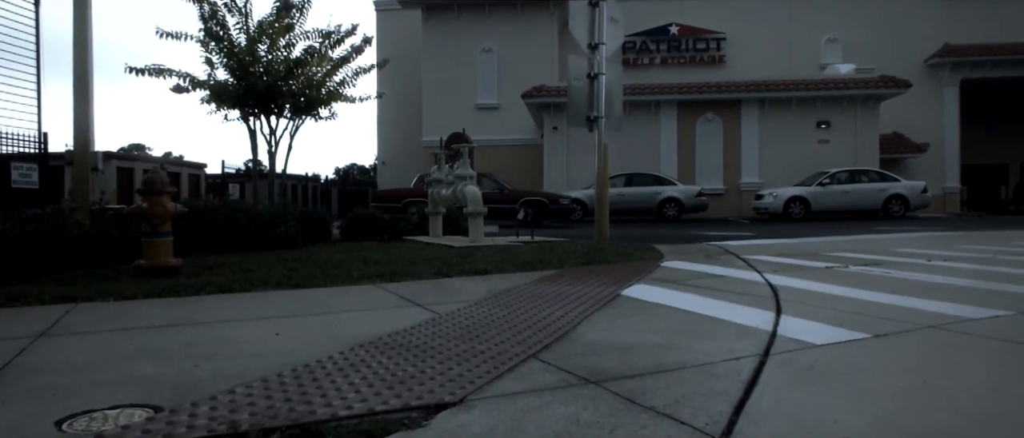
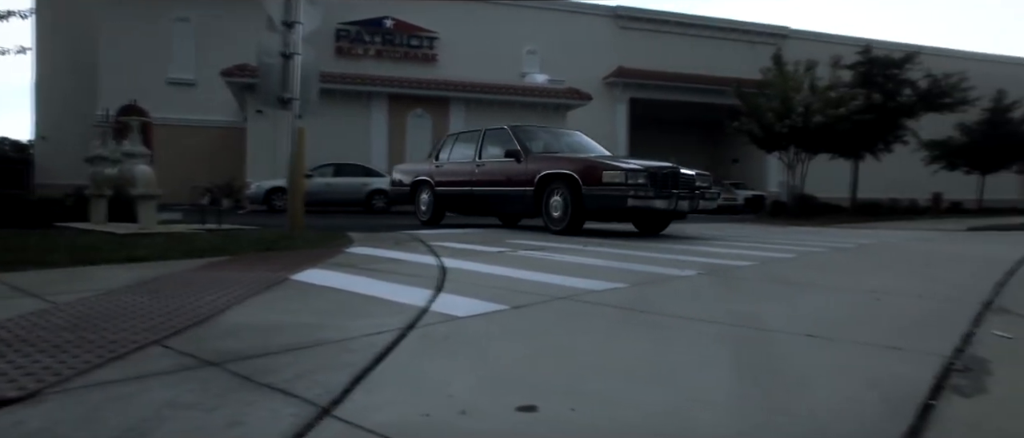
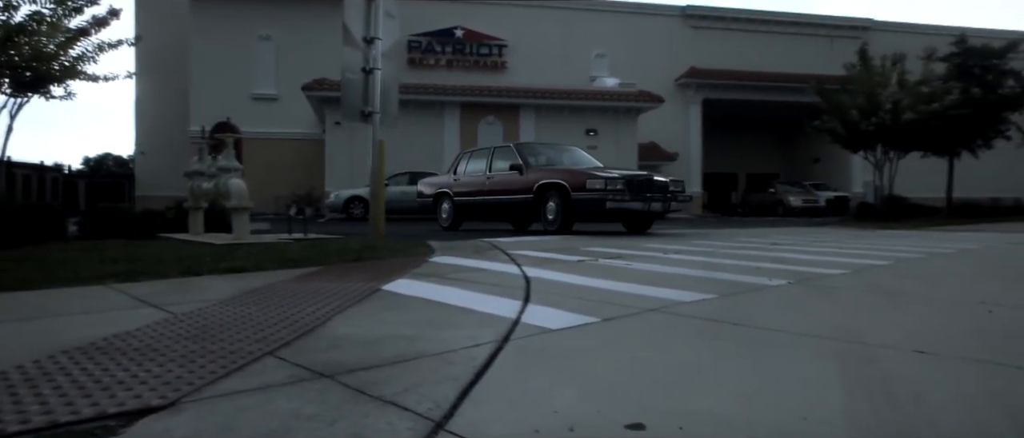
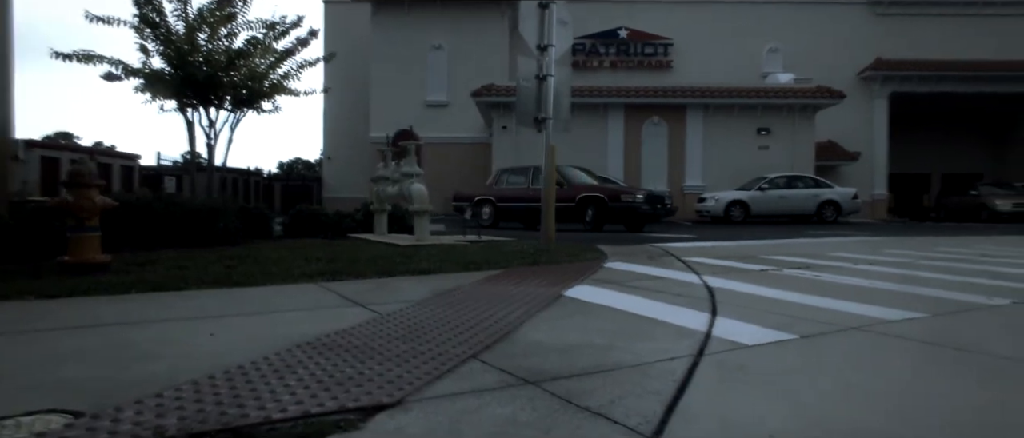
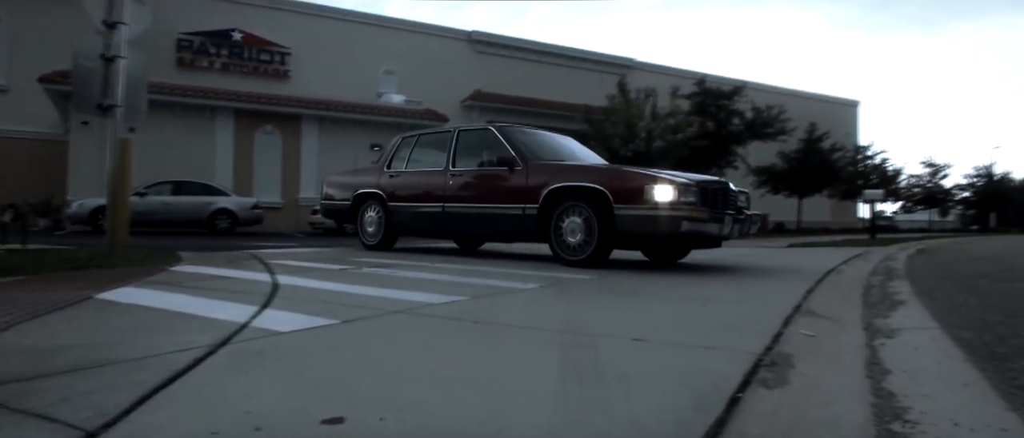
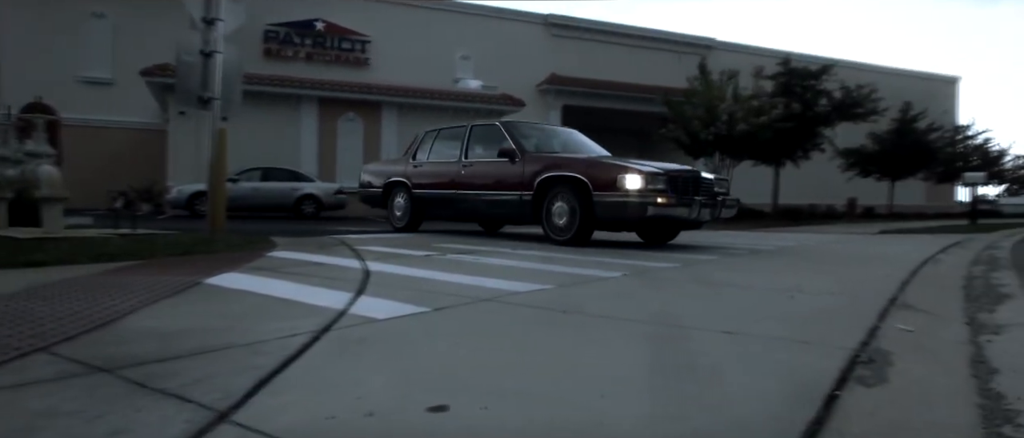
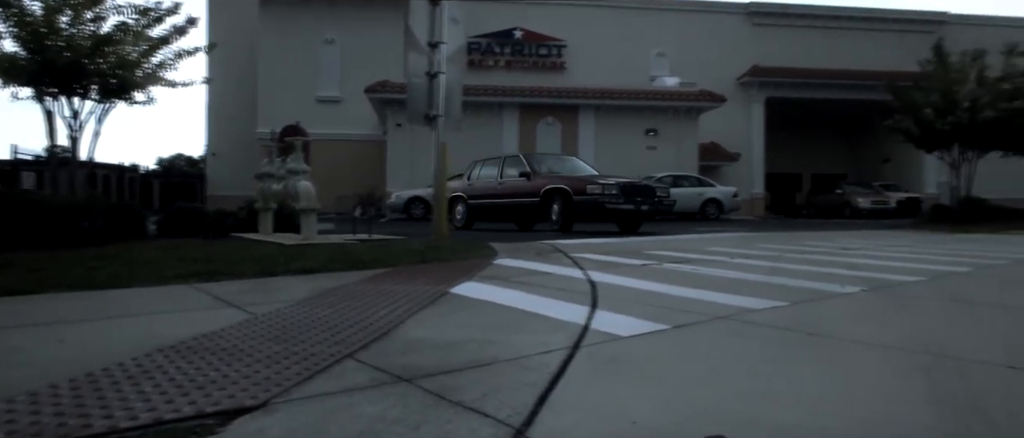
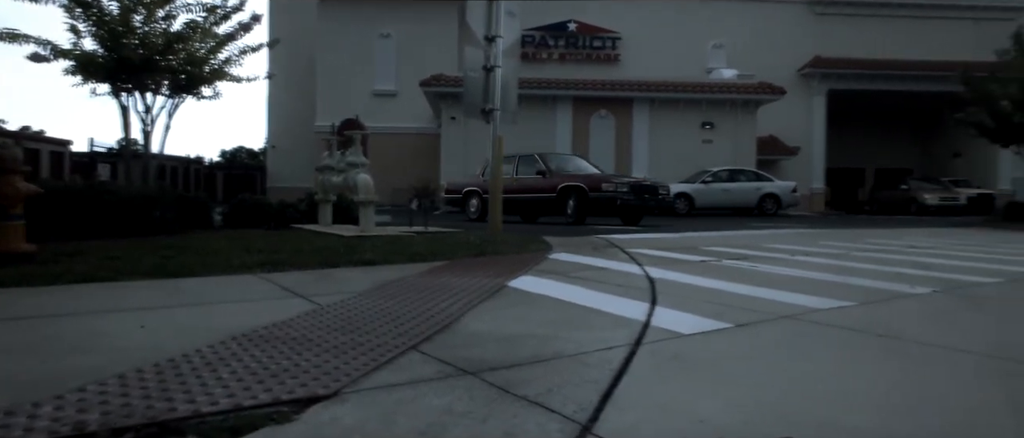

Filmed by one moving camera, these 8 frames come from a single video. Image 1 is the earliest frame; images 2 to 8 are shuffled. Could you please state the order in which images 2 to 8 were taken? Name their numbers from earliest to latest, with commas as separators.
4, 8, 7, 3, 2, 6, 5
